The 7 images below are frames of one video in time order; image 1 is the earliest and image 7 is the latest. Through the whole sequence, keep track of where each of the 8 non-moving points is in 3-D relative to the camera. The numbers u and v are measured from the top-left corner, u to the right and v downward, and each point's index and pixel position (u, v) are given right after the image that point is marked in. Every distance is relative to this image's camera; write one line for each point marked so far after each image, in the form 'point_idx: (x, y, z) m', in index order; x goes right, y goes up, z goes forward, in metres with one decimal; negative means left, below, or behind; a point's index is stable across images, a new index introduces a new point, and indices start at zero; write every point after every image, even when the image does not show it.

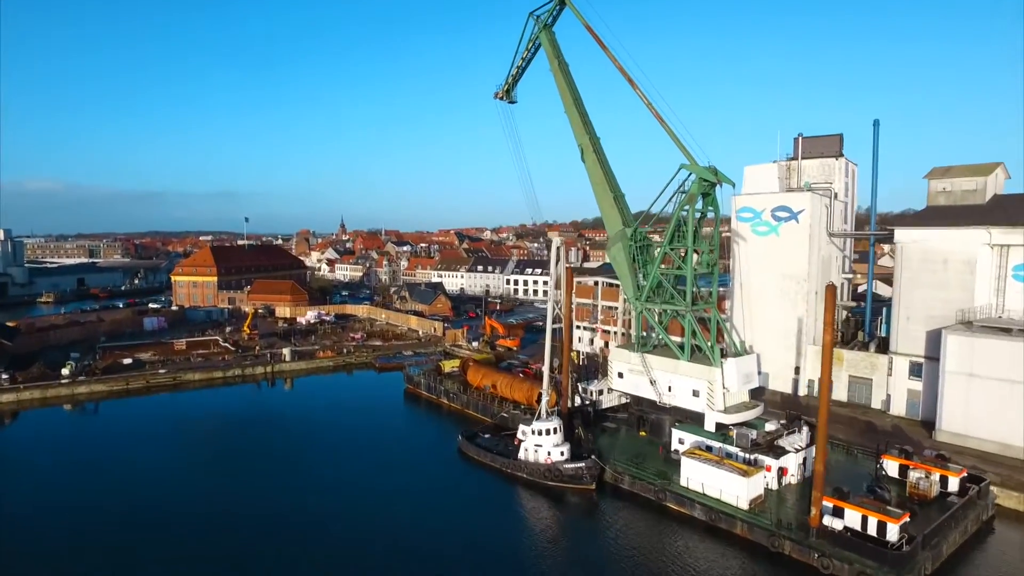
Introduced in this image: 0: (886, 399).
0: (+8.7, -2.6, +13.8) m
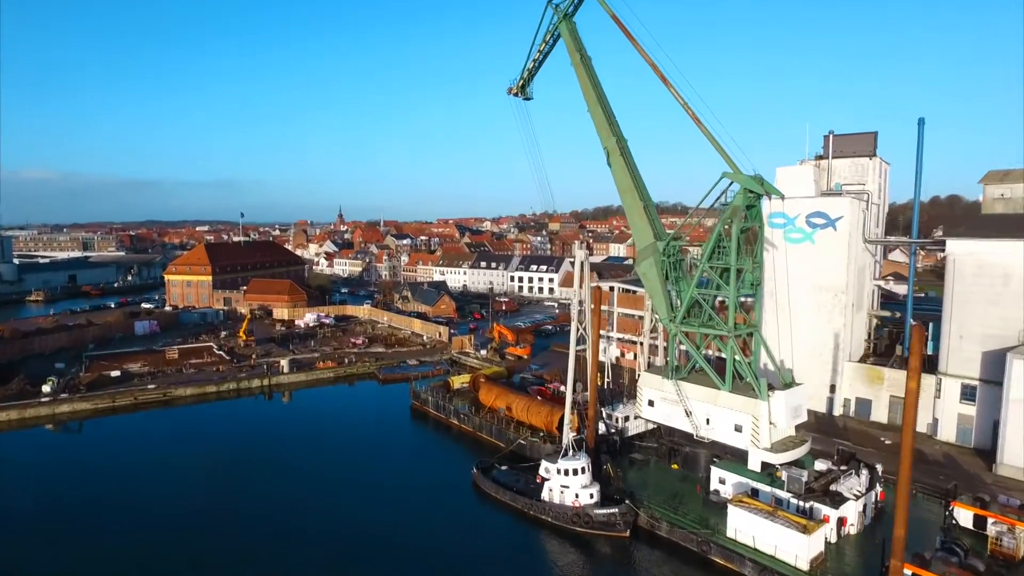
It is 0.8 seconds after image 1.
0: (+9.0, -2.9, +12.7) m
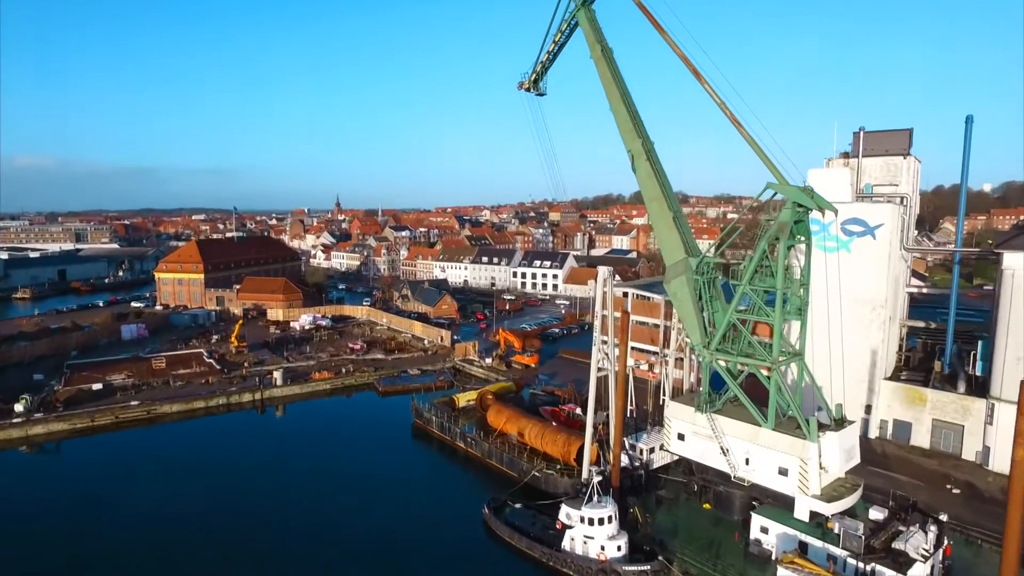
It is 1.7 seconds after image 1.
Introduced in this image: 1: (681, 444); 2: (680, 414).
0: (+9.3, -3.2, +11.7) m
1: (+2.9, -2.7, +10.1) m
2: (+2.9, -2.2, +10.2) m
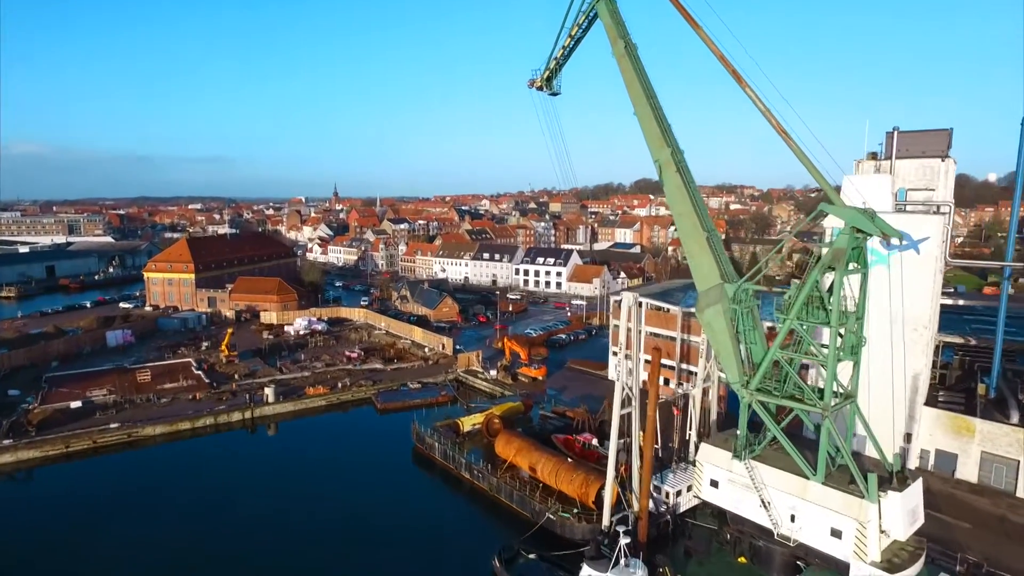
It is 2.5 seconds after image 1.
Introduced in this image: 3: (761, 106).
0: (+9.5, -3.6, +10.7) m
1: (+3.1, -3.1, +9.1) m
2: (+3.1, -2.6, +9.1) m
3: (+3.9, +2.8, +9.3) m
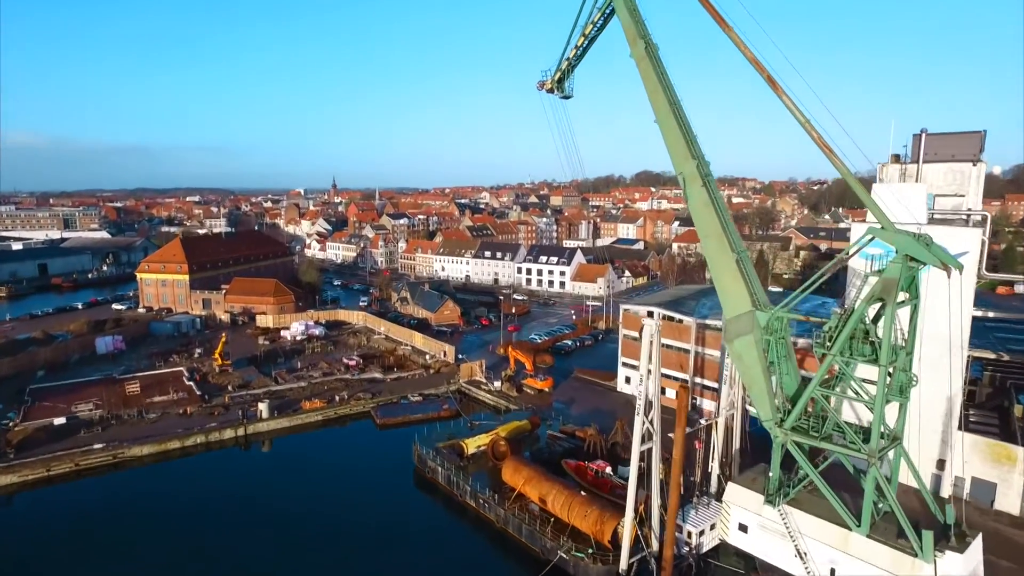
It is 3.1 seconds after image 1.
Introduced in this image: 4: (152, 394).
0: (+9.6, -4.0, +9.9) m
1: (+3.2, -3.5, +8.3) m
2: (+3.2, -3.0, +8.3) m
3: (+4.1, +2.5, +8.4) m
4: (-10.4, -3.0, +17.2) m
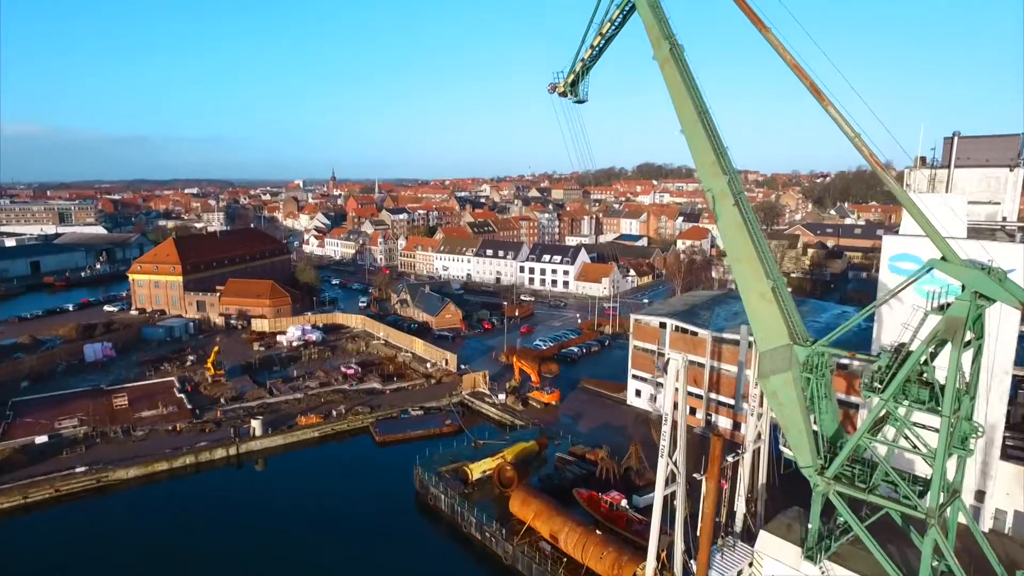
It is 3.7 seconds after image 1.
0: (+9.8, -4.4, +9.2) m
1: (+3.4, -3.9, +7.6) m
2: (+3.4, -3.4, +7.6) m
3: (+4.2, +2.1, +7.6) m
4: (-10.3, -3.3, +16.4) m
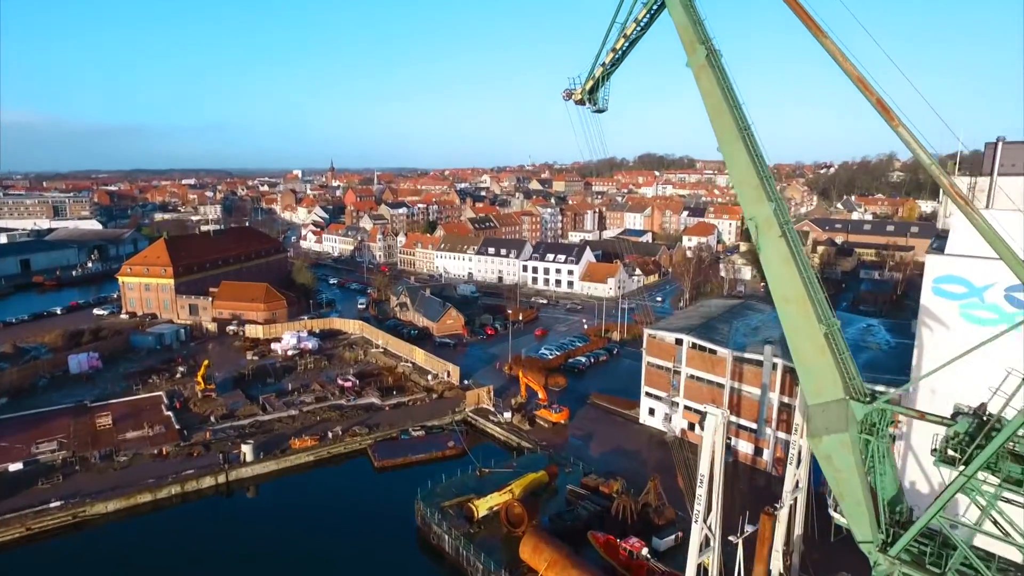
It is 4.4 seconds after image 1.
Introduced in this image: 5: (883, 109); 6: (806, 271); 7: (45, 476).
0: (+9.9, -4.8, +8.3) m
1: (+3.6, -4.4, +6.7) m
2: (+3.6, -3.9, +6.7) m
3: (+4.4, +1.6, +6.6) m
4: (-10.1, -3.6, +15.5) m
5: (+3.9, +2.0, +6.3) m
6: (+3.3, +0.2, +6.7) m
7: (-10.2, -4.1, +13.1) m
